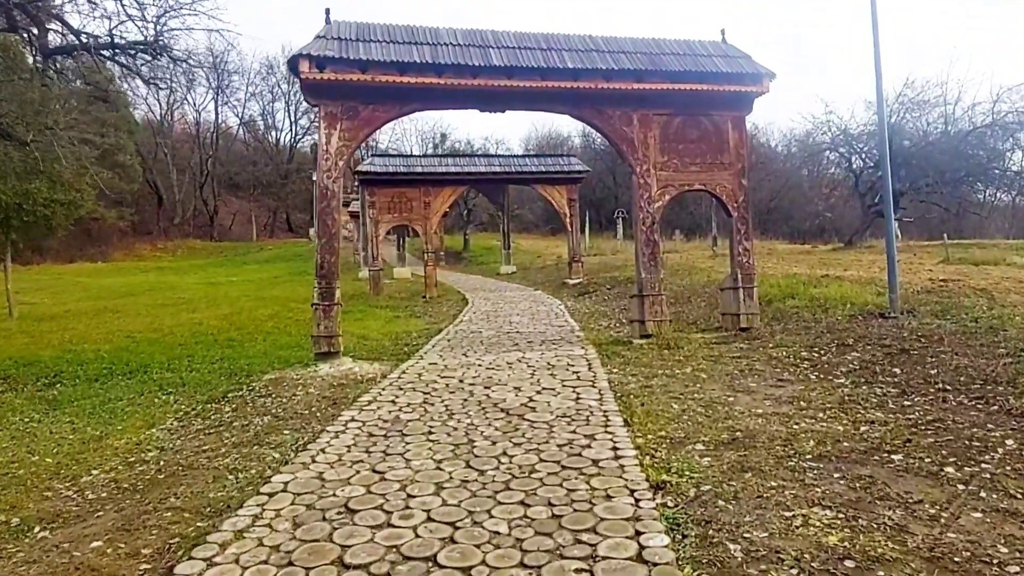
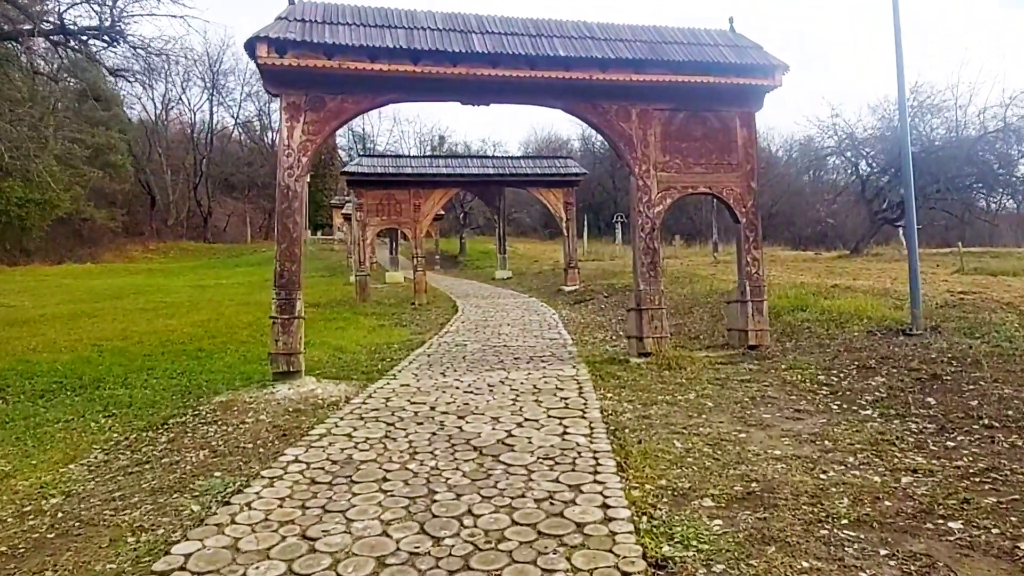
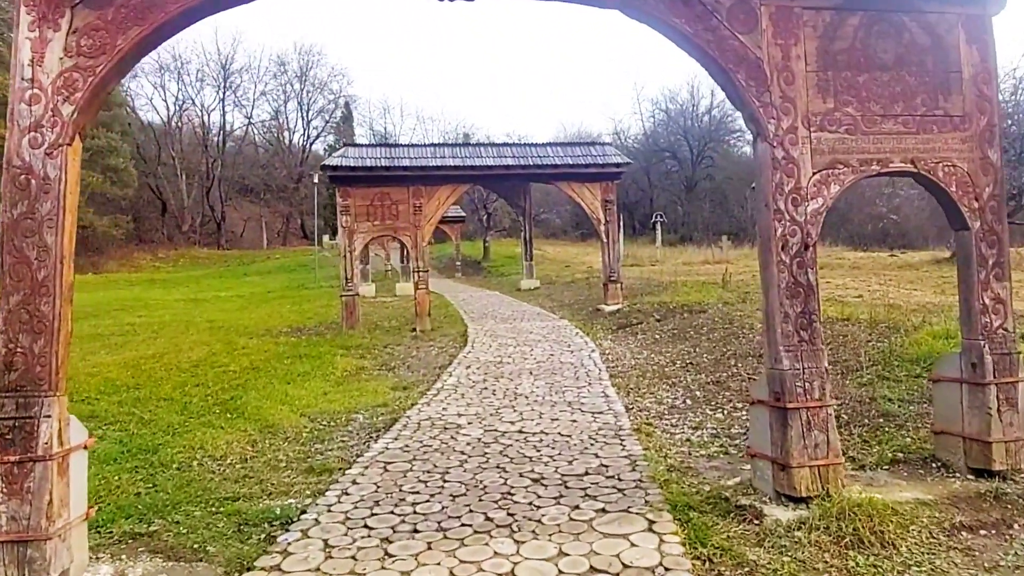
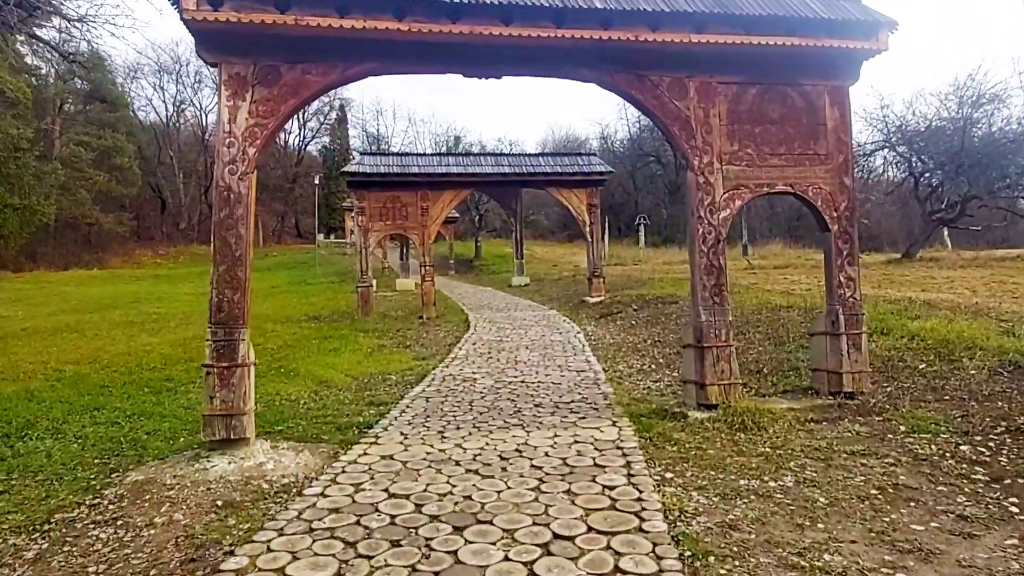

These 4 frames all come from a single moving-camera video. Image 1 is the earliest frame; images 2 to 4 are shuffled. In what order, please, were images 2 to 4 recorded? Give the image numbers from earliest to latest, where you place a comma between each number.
2, 4, 3
